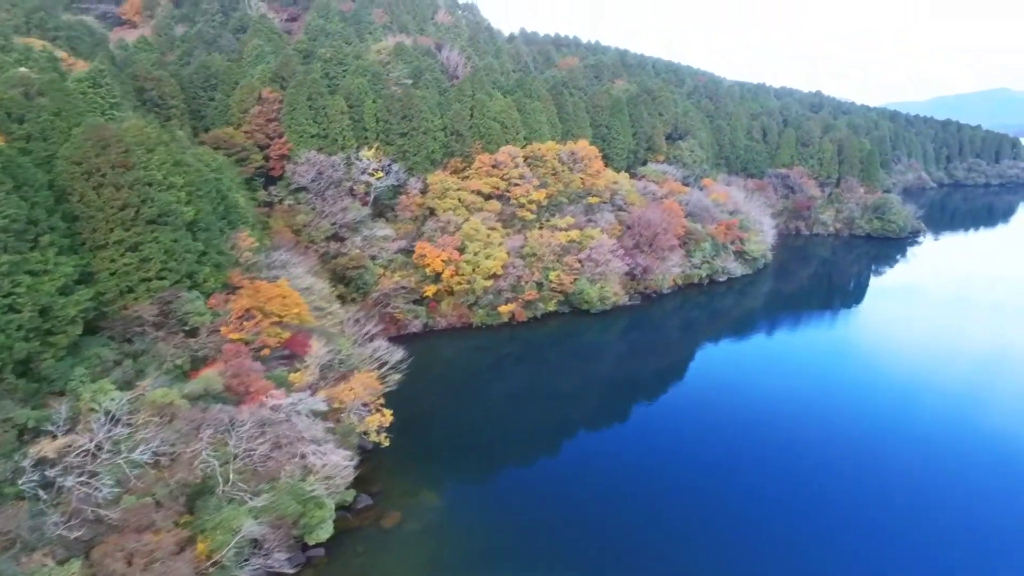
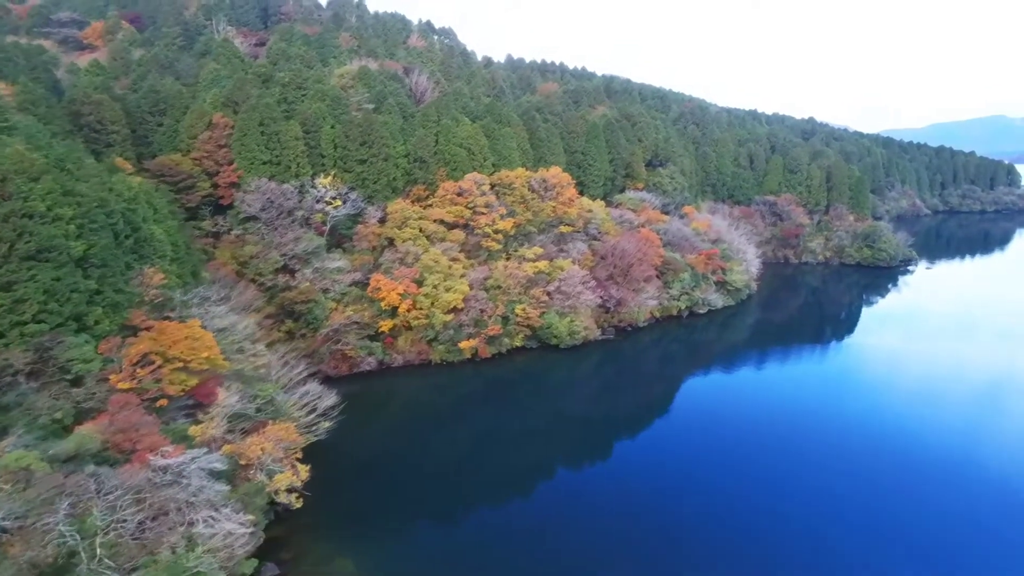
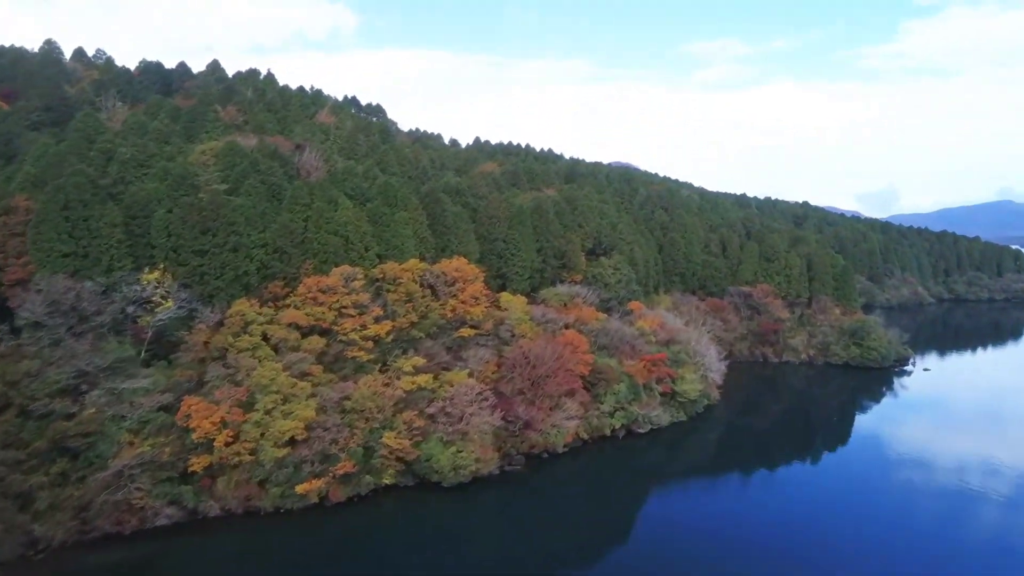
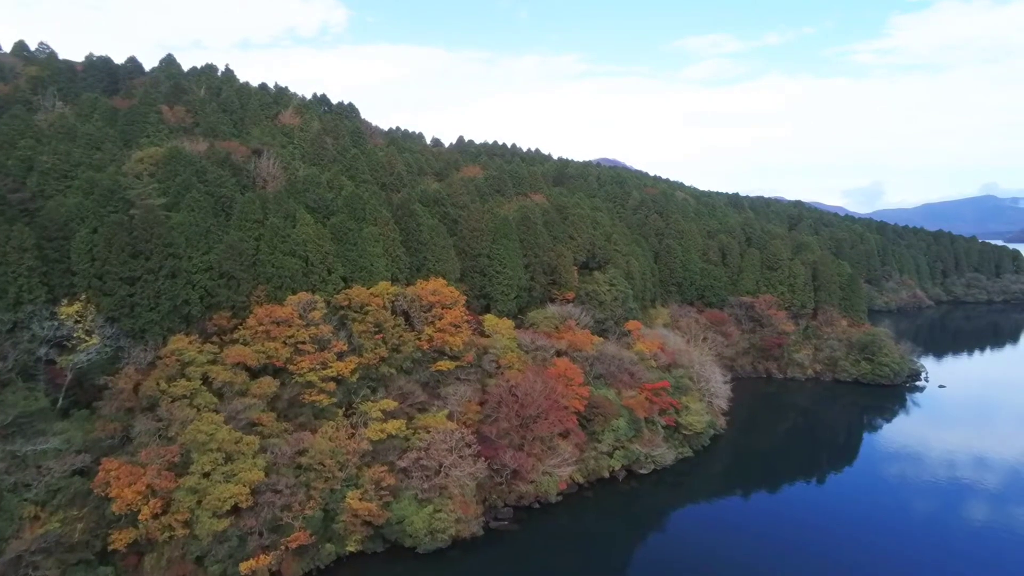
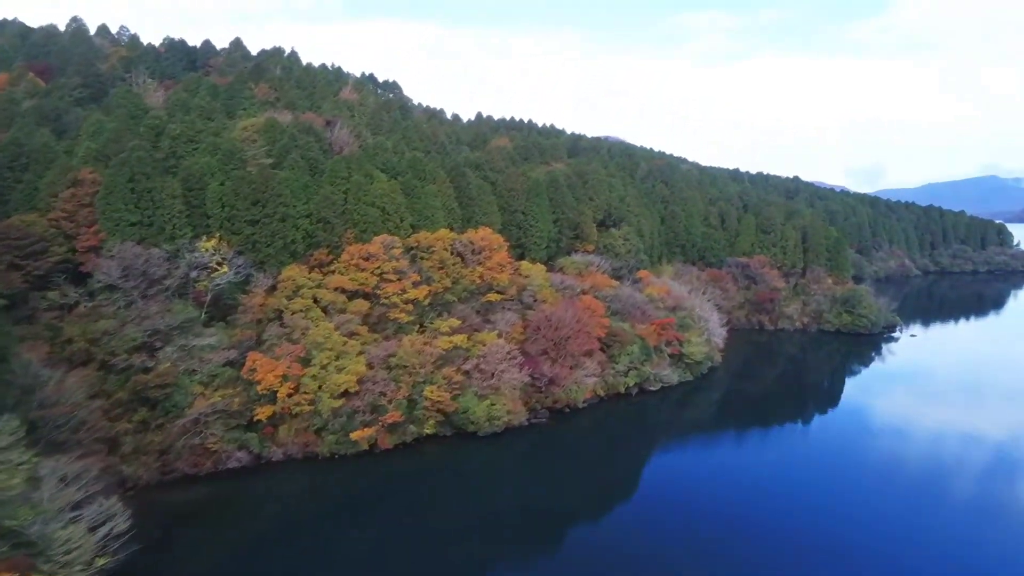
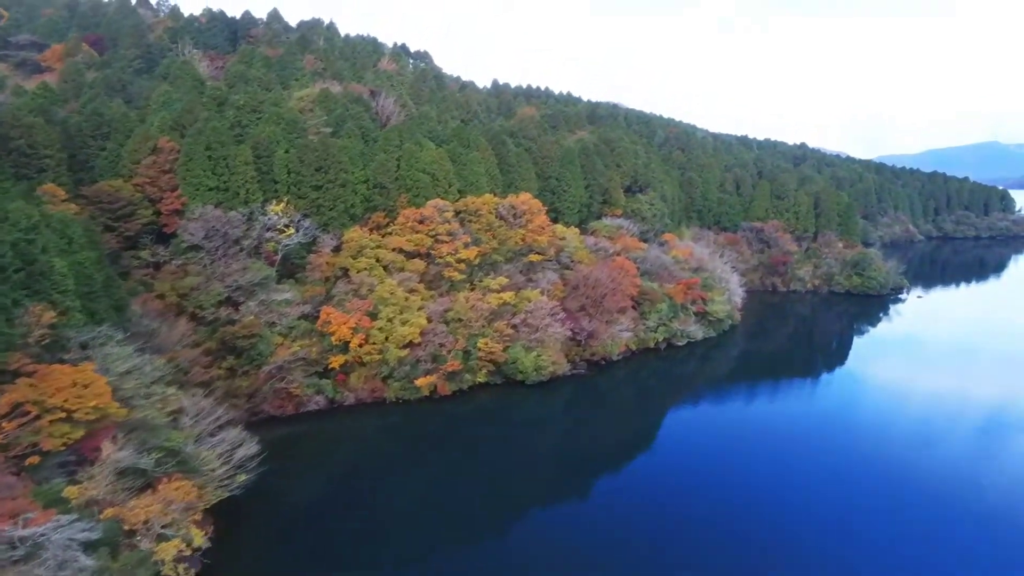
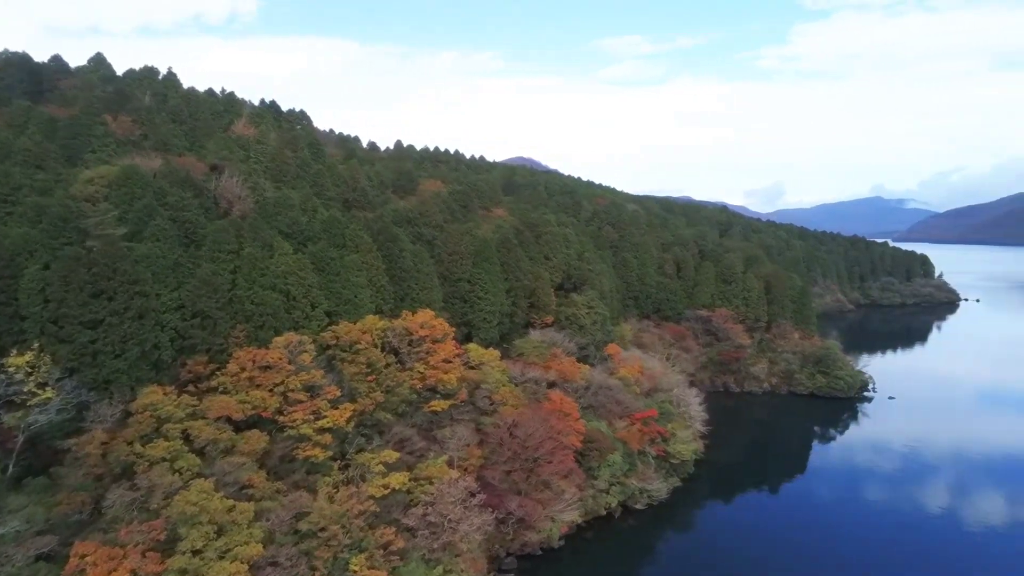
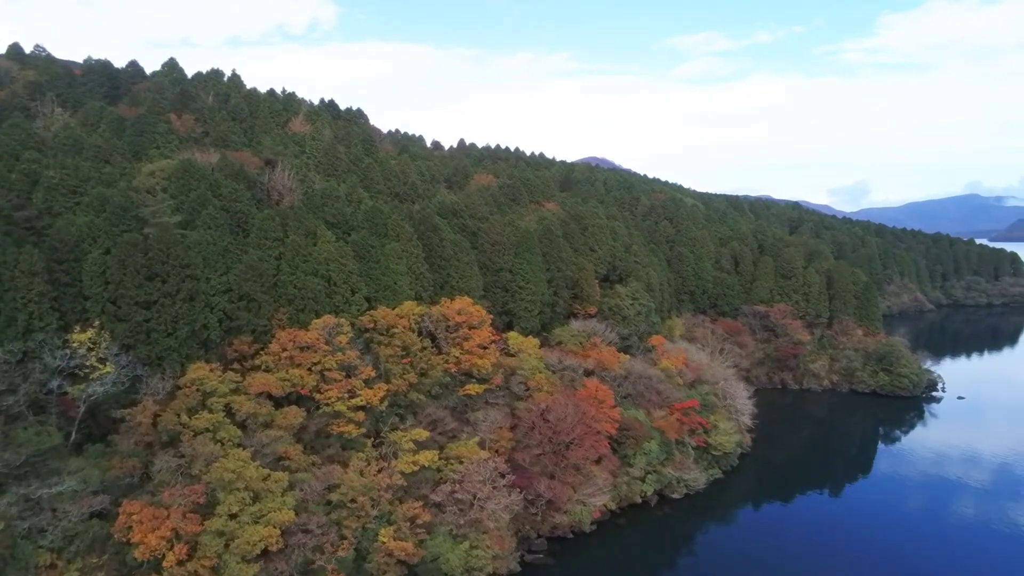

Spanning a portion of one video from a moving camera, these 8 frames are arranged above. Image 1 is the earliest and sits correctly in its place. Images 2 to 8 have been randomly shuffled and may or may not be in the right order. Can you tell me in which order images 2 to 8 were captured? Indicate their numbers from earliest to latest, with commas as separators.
2, 6, 5, 3, 4, 8, 7
